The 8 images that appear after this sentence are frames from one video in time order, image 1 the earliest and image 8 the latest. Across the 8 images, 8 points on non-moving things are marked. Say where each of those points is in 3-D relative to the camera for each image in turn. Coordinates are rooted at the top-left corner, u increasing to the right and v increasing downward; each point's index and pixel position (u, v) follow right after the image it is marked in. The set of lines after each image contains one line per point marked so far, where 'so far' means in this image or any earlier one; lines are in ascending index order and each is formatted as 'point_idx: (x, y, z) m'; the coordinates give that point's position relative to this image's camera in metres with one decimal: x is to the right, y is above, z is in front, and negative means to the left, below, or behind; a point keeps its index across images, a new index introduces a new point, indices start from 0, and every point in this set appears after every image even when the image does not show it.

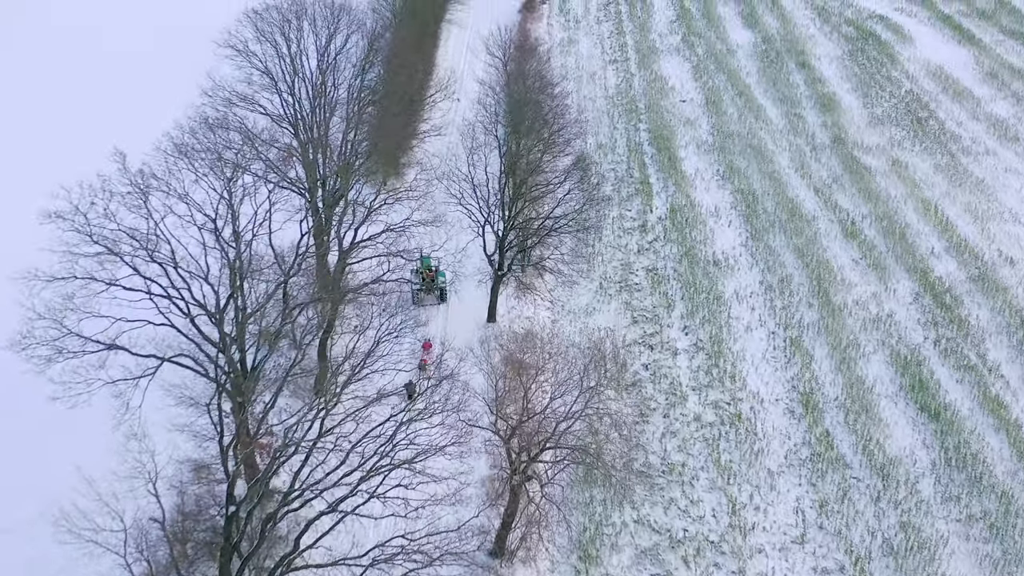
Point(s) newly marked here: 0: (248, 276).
0: (-3.8, +0.3, +16.7) m
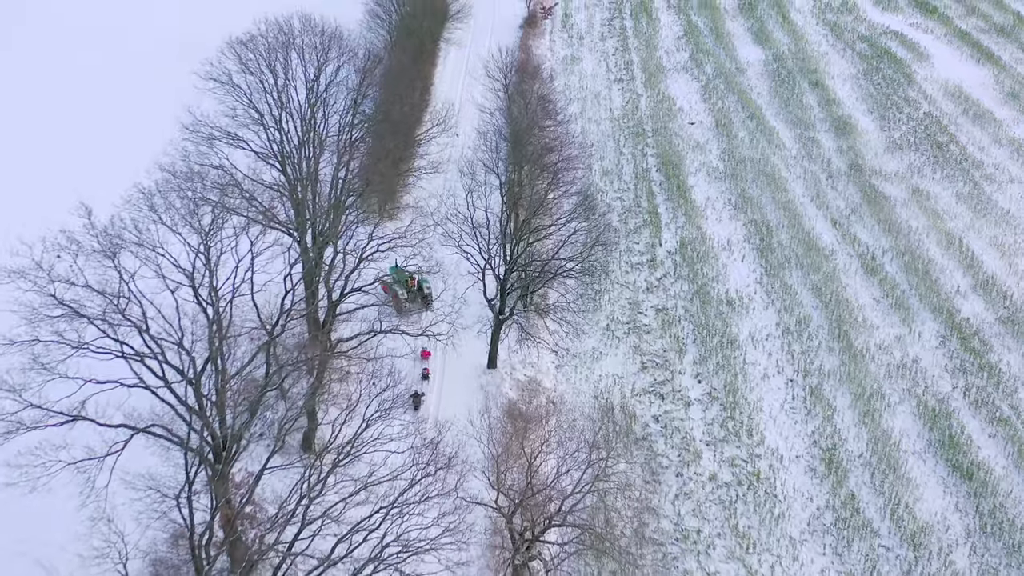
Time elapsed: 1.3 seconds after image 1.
0: (-3.7, -0.6, +15.3) m
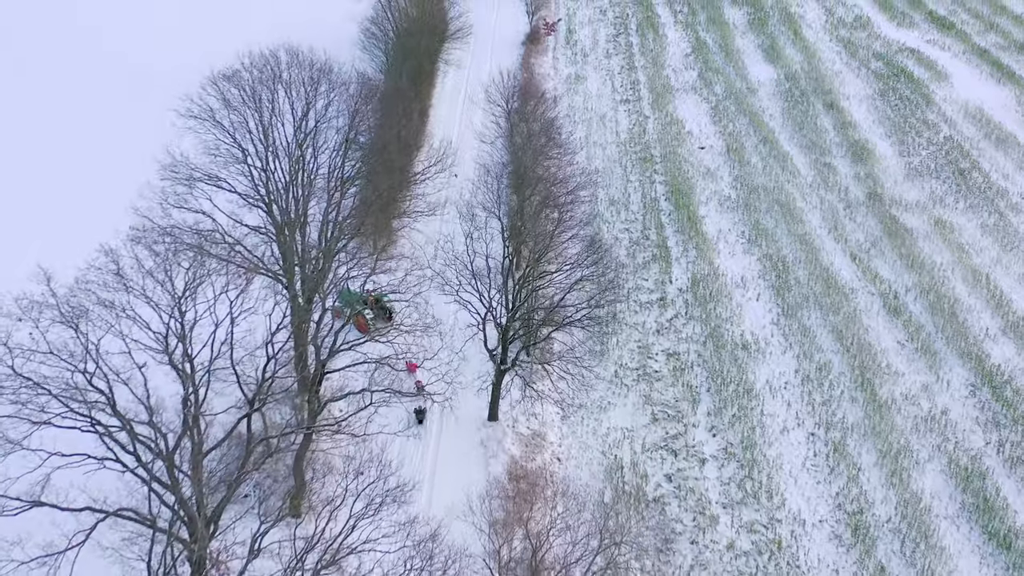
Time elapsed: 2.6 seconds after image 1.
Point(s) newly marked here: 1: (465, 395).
0: (-3.7, -1.4, +14.0) m
1: (-0.8, -1.8, +18.7) m
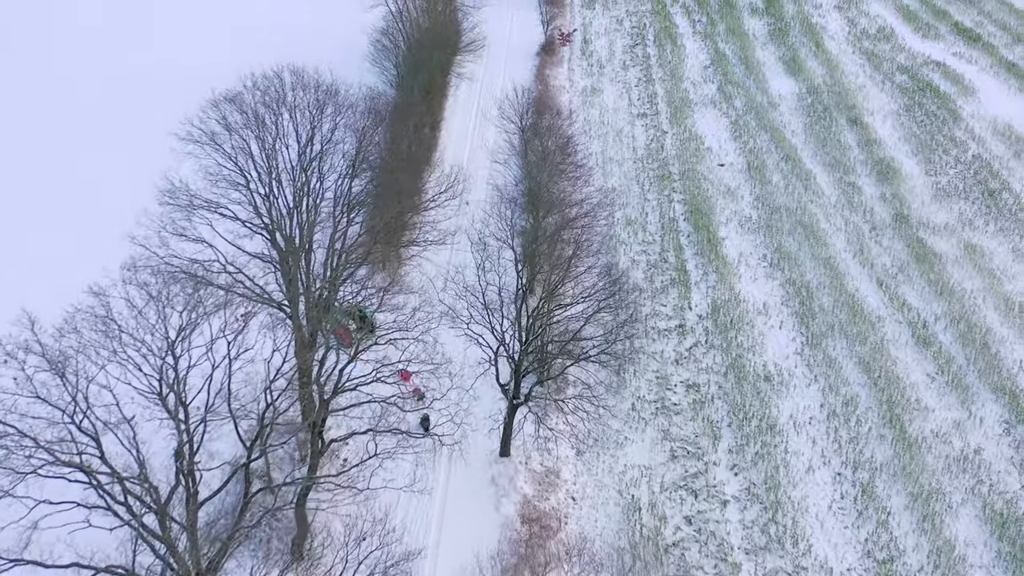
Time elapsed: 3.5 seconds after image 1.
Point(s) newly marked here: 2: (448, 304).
0: (-3.5, -1.9, +13.1) m
1: (-0.6, -2.3, +17.8) m
2: (-1.1, -0.2, +18.9) m
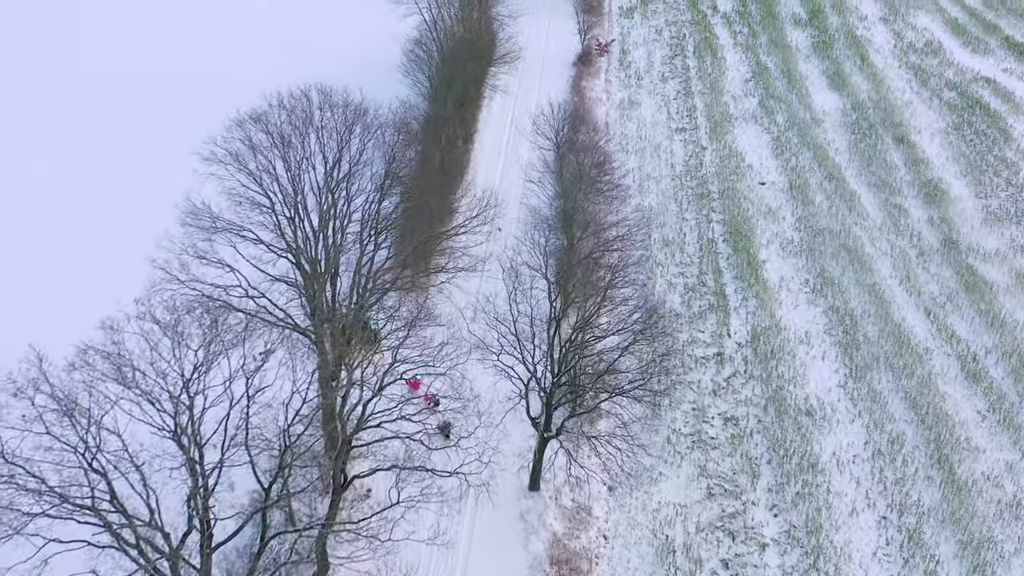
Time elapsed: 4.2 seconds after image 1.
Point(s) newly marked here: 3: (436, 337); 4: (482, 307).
0: (-3.2, -2.3, +12.5) m
1: (-0.1, -2.7, +17.1) m
2: (-0.5, -0.7, +18.2) m
3: (-1.2, -0.7, +18.2) m
4: (-0.5, -0.3, +19.5) m
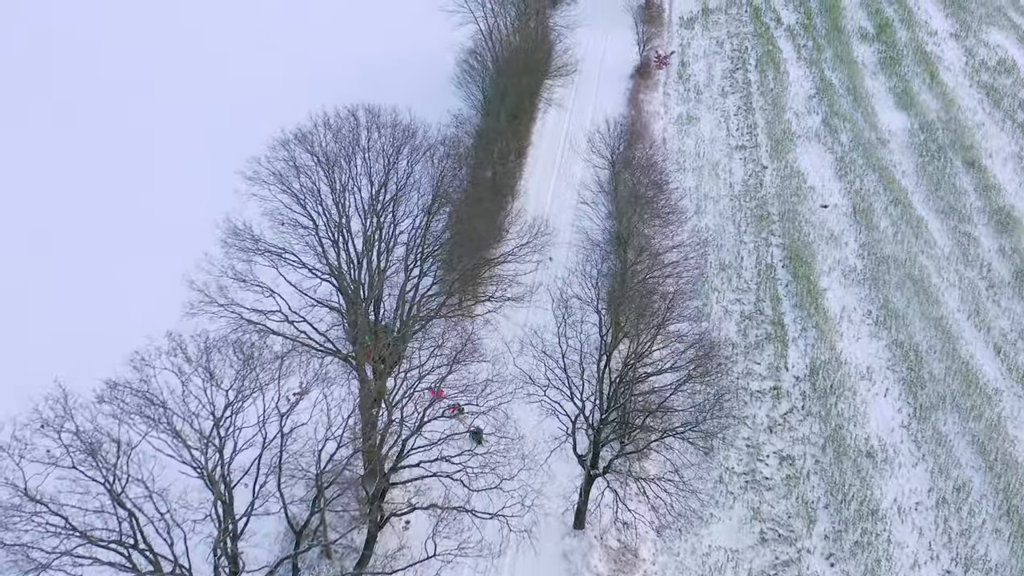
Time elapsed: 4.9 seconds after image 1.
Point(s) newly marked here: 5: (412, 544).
0: (-2.8, -2.7, +11.9) m
1: (+0.5, -3.2, +16.4) m
2: (+0.2, -1.1, +17.4) m
3: (-0.4, -1.2, +17.5) m
4: (+0.3, -0.8, +18.8) m
5: (-1.3, -3.4, +15.6) m
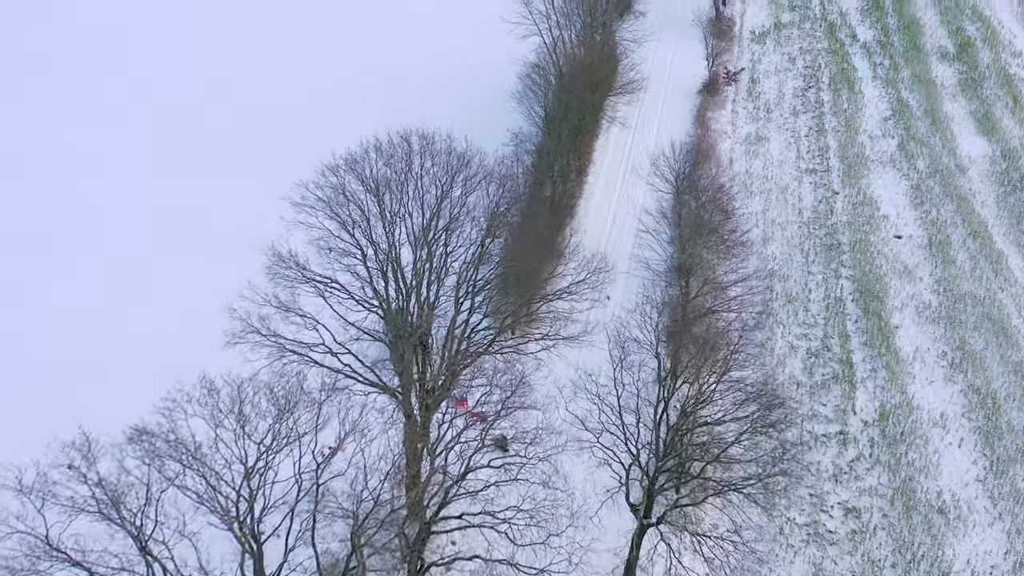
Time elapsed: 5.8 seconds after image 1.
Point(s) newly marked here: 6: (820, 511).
0: (-2.4, -3.1, +11.2) m
1: (+1.1, -3.7, +15.5) m
2: (+0.9, -1.7, +16.6) m
3: (+0.3, -1.7, +16.6) m
4: (+1.1, -1.3, +17.9) m
5: (-0.8, -3.9, +14.8) m
6: (+5.0, -3.6, +18.6) m
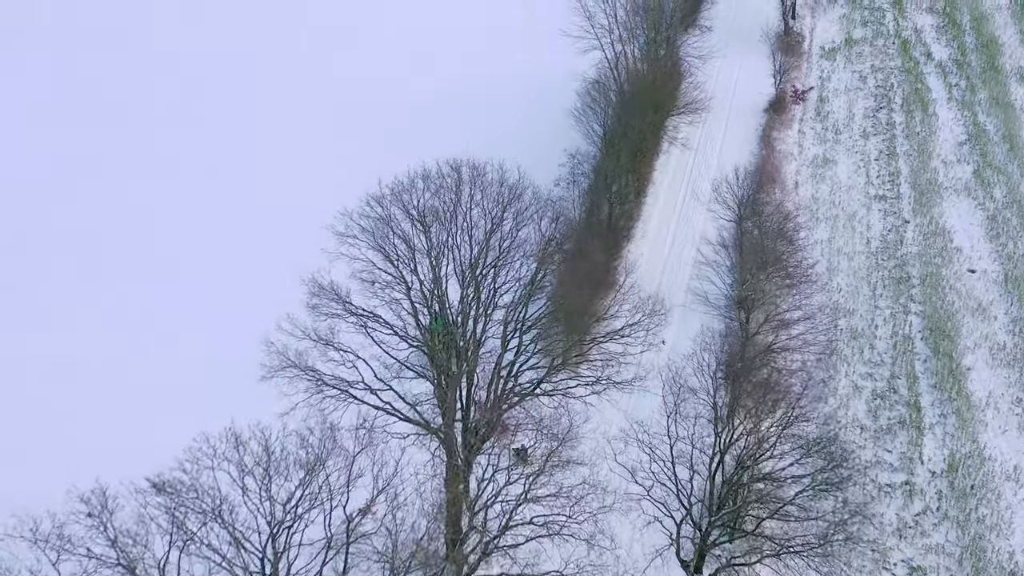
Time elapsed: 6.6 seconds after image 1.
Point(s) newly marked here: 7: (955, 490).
0: (-2.0, -3.6, +10.5) m
1: (+1.7, -4.3, +14.6) m
2: (+1.6, -2.2, +15.7) m
3: (+0.9, -2.2, +15.8) m
4: (+1.8, -1.9, +17.0) m
5: (-0.3, -4.4, +14.0) m
6: (+5.6, -4.3, +17.6) m
7: (+7.3, -3.3, +19.0) m
